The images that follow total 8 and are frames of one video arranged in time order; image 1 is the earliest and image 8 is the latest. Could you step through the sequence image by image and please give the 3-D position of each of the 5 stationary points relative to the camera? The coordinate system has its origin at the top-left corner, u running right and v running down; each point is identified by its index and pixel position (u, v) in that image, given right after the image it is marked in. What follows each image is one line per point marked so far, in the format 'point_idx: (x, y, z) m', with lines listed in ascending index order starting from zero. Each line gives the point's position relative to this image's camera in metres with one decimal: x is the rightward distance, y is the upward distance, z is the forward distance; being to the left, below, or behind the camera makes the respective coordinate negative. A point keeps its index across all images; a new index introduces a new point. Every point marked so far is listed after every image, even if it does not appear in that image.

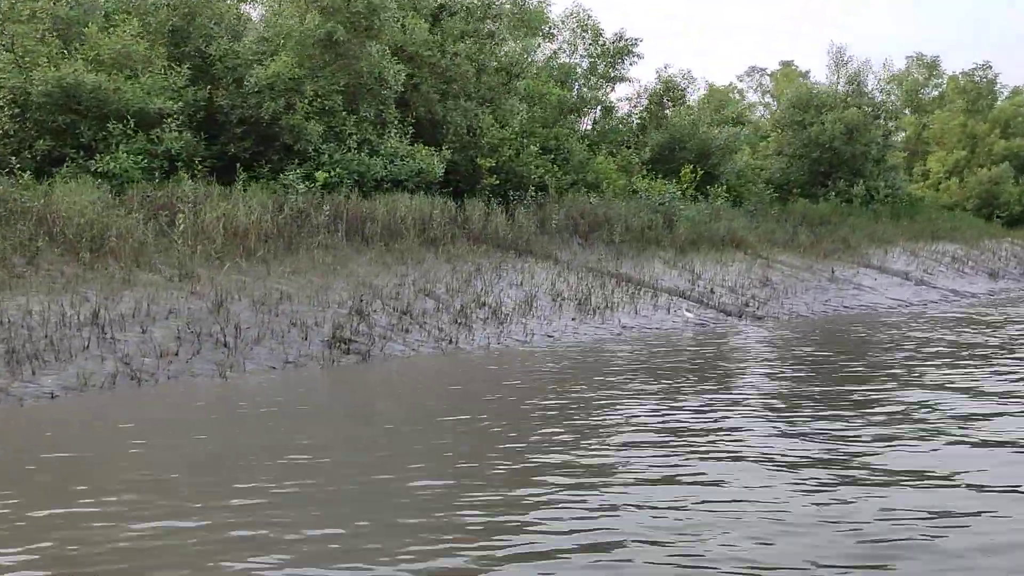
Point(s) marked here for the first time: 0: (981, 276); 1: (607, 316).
0: (+9.6, +0.2, +19.5) m
1: (+1.1, -0.3, +11.5) m
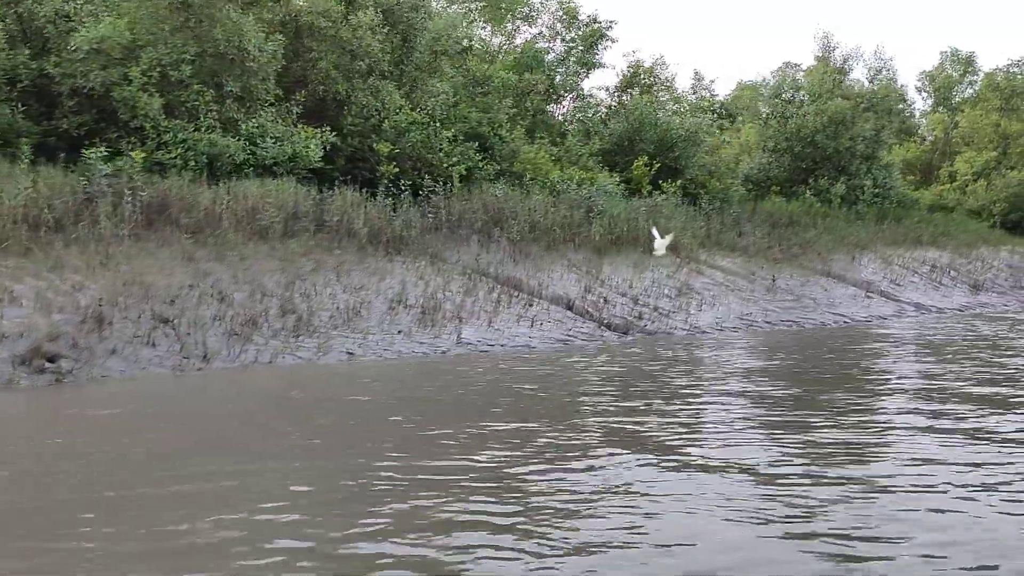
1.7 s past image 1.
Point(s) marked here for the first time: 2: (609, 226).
0: (+8.1, 0.0, +17.2) m
1: (-0.7, -0.4, +9.7) m
2: (+1.4, +0.9, +14.7) m
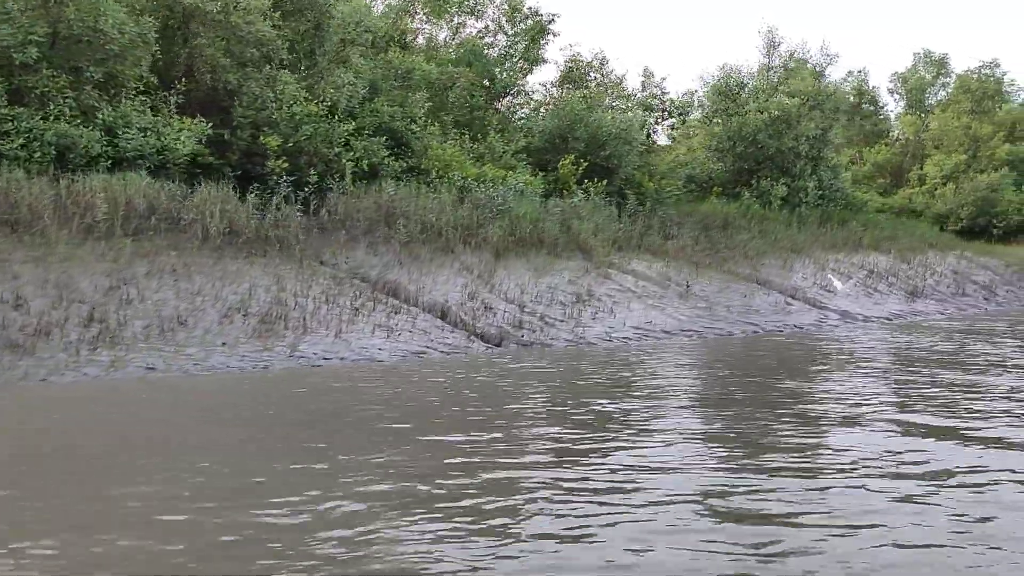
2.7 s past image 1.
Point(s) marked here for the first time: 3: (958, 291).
0: (+6.6, -0.1, +16.3) m
1: (-2.1, -0.5, +8.7) m
2: (-0.1, +0.9, +13.7) m
3: (+8.4, -0.1, +17.8) m
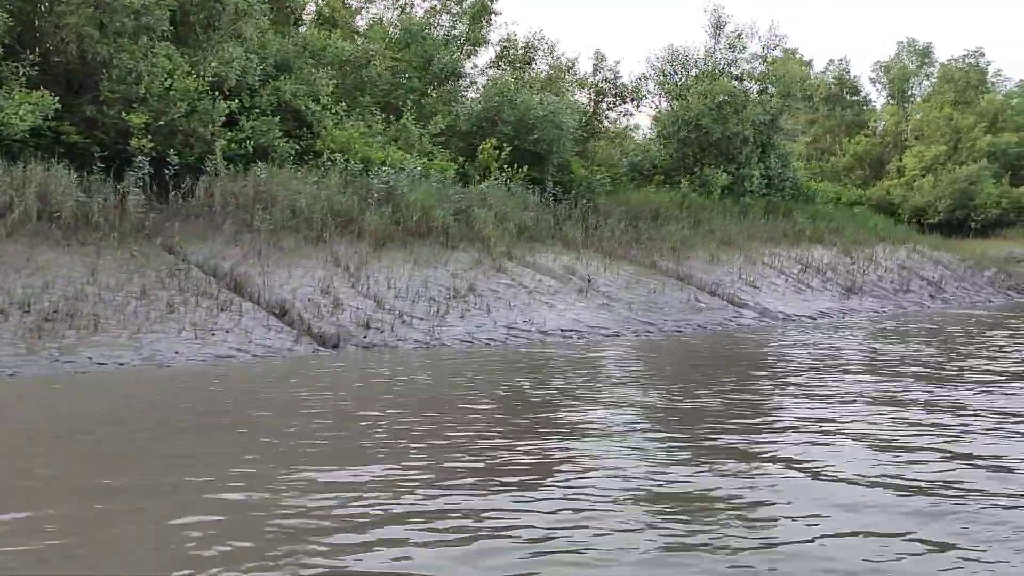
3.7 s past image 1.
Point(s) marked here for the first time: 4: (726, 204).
0: (+5.1, -0.1, +15.2) m
1: (-3.6, -0.4, +7.5) m
2: (-1.6, +1.0, +12.5) m
3: (+6.9, 0.0, +16.7) m
4: (+4.3, +1.7, +19.1) m
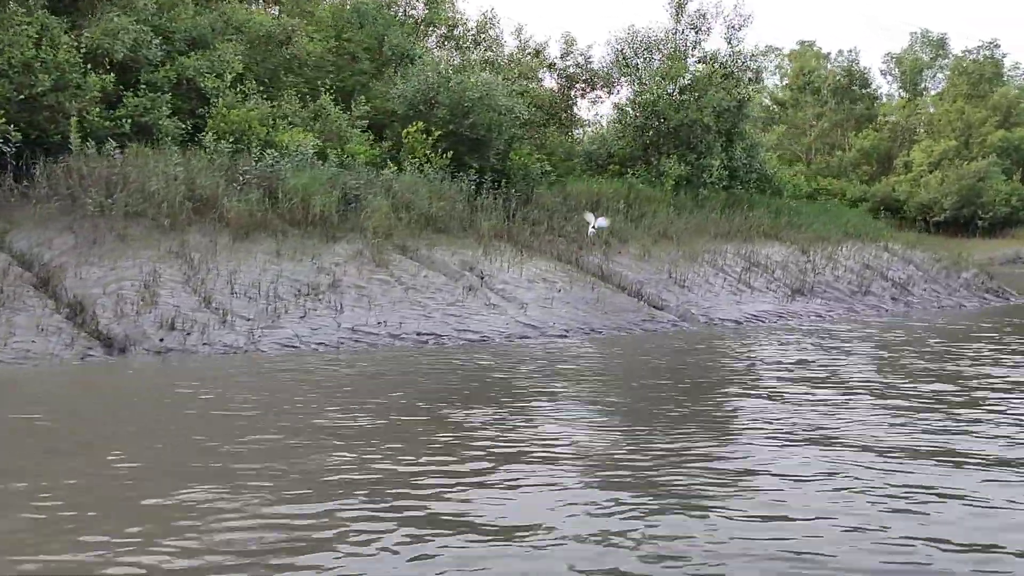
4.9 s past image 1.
0: (+3.8, -0.1, +13.8) m
1: (-5.1, -0.4, +6.3) m
2: (-3.0, +1.0, +11.3) m
3: (+5.6, 0.0, +15.2) m
4: (+3.1, +1.7, +17.7) m
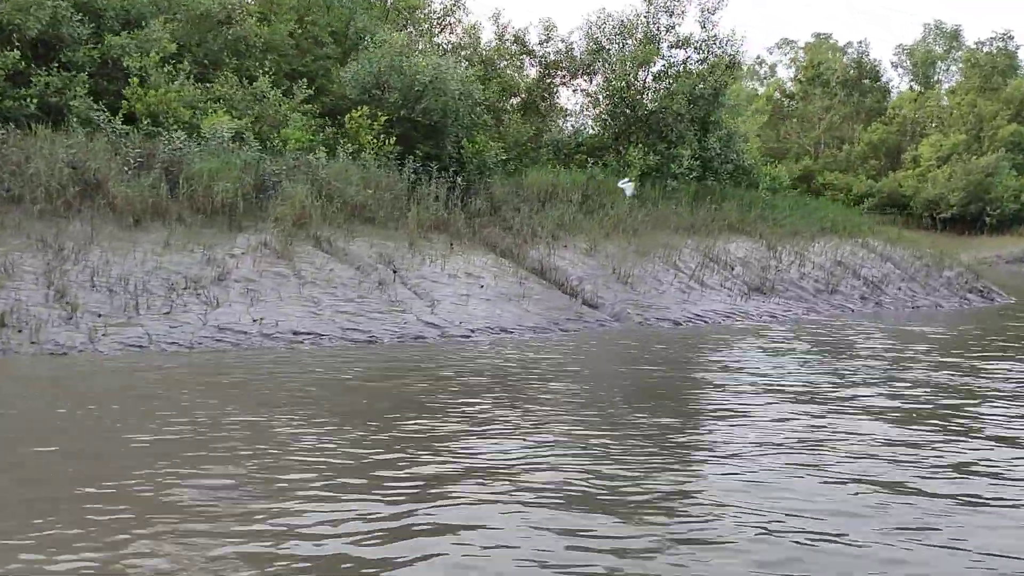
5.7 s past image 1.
0: (+2.9, 0.0, +12.8) m
1: (-6.2, -0.3, +5.6) m
2: (-3.9, +1.1, +10.5) m
3: (+4.8, 0.0, +14.2) m
4: (+2.3, +1.8, +16.7) m
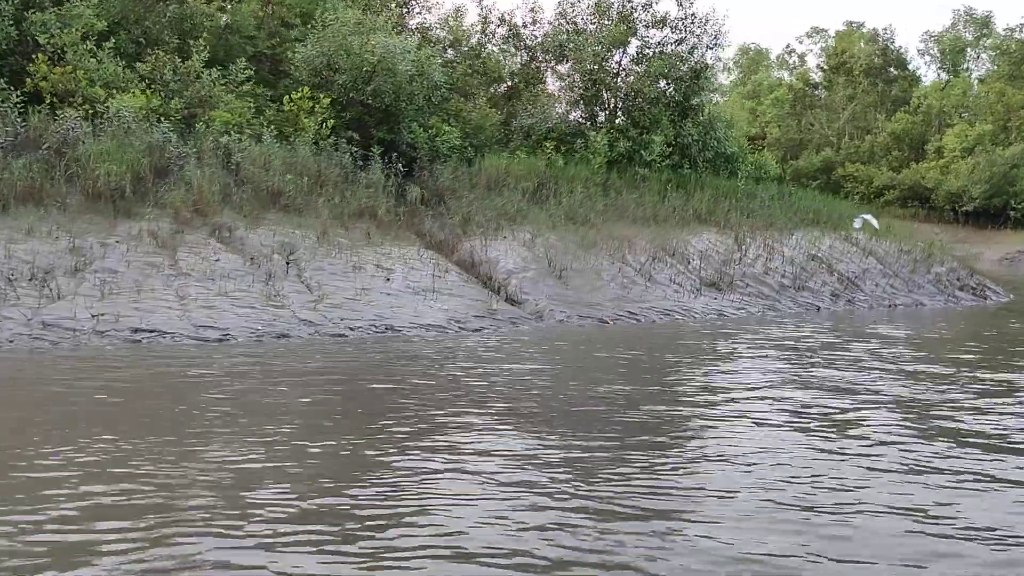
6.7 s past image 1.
0: (+2.0, 0.0, +11.8) m
1: (-7.3, -0.2, +4.9) m
2: (-4.9, +1.2, +9.7) m
3: (+3.9, +0.1, +13.1) m
4: (+1.6, +1.9, +15.7) m
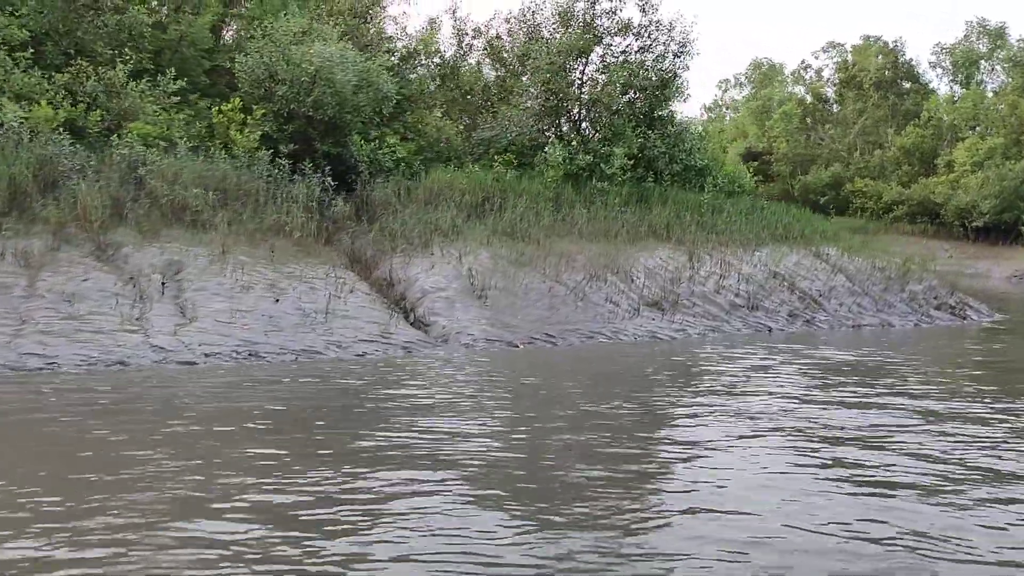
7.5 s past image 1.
0: (+1.1, -0.2, +10.9) m
1: (-8.4, -0.3, +4.2) m
2: (-5.8, +1.0, +9.0) m
3: (+3.0, -0.2, +12.2) m
4: (+0.8, +1.5, +14.9) m
